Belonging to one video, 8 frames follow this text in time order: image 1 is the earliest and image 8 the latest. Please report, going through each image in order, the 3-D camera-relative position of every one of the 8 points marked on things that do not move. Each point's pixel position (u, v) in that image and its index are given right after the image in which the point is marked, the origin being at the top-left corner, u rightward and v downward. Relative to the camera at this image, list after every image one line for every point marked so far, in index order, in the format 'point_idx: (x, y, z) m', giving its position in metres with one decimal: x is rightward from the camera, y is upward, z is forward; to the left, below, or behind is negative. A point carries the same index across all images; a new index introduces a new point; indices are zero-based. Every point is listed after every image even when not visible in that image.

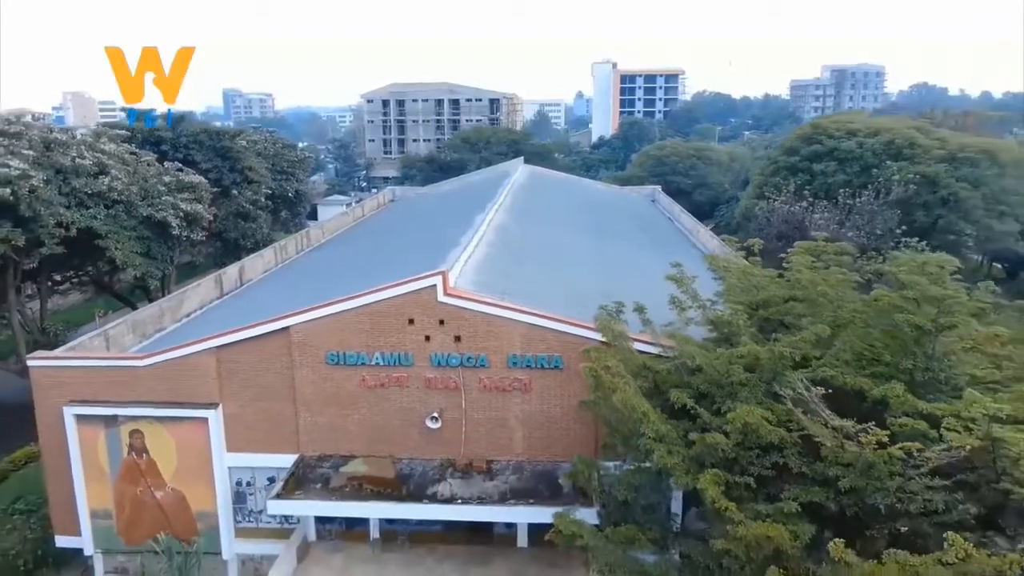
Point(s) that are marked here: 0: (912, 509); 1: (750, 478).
0: (+4.4, -2.4, +8.9) m
1: (+2.9, -2.3, +9.8) m
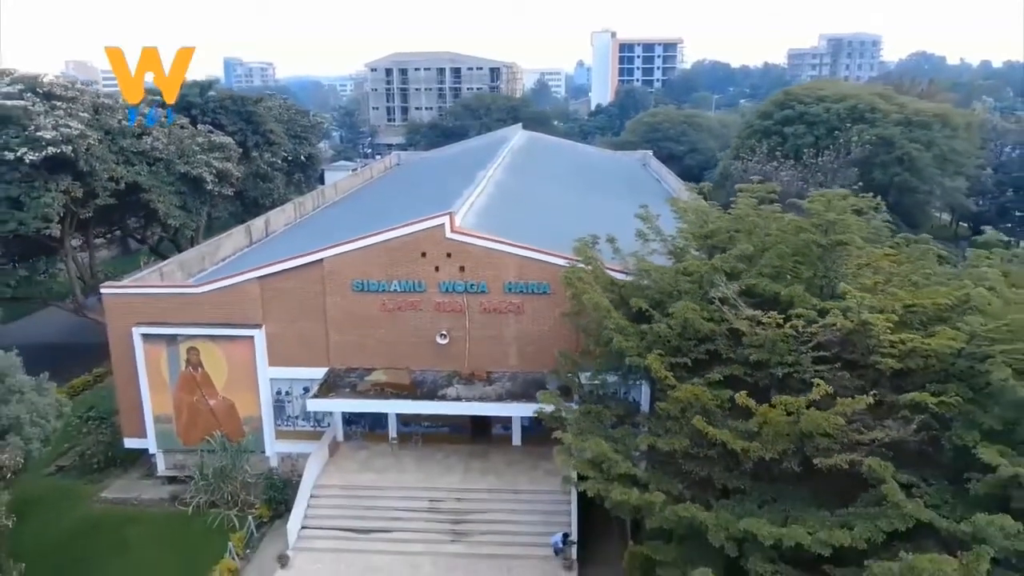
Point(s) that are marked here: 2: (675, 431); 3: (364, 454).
0: (+4.3, -1.3, +12.0) m
1: (+2.8, -1.1, +12.9) m
2: (+2.6, -2.2, +12.7) m
3: (-3.4, -3.8, +18.7) m
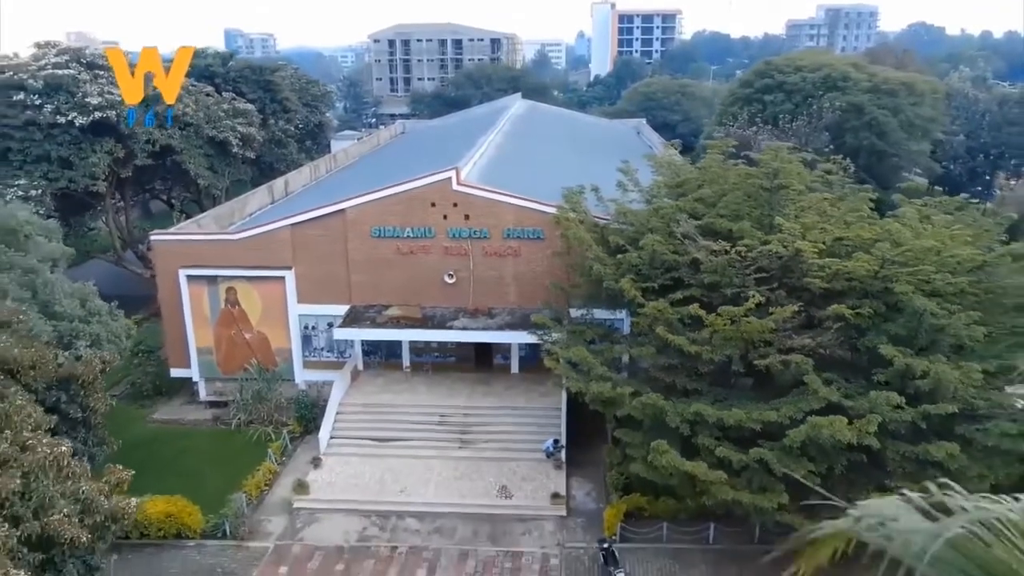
0: (+4.3, -0.1, +14.7) m
1: (+2.7, +0.1, +15.6) m
2: (+2.5, -1.0, +15.5) m
3: (-3.5, -2.4, +21.5) m
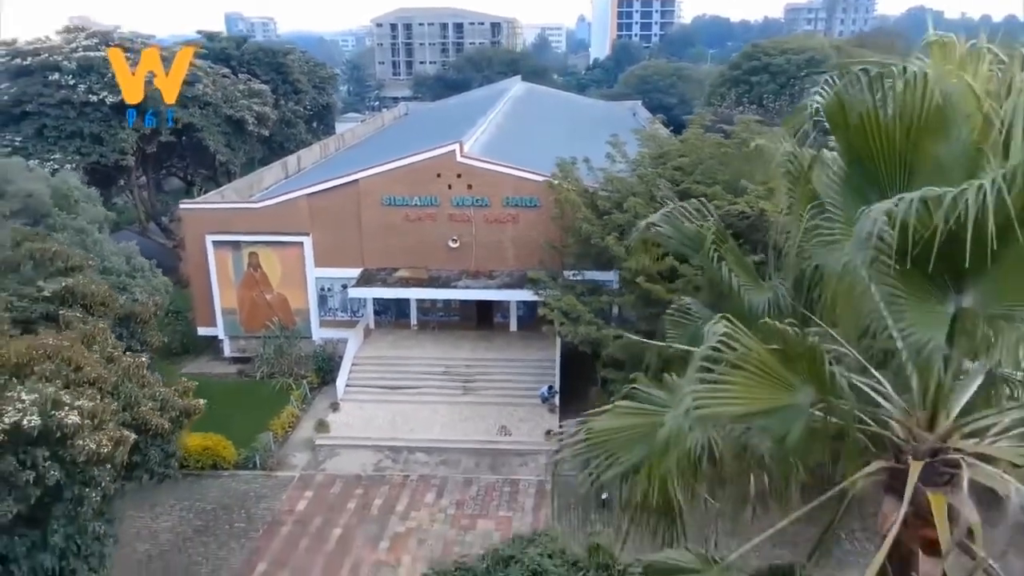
0: (+4.2, +0.8, +16.7) m
1: (+2.7, +1.0, +17.5) m
2: (+2.5, -0.1, +17.5) m
3: (-3.5, -1.4, +23.5) m
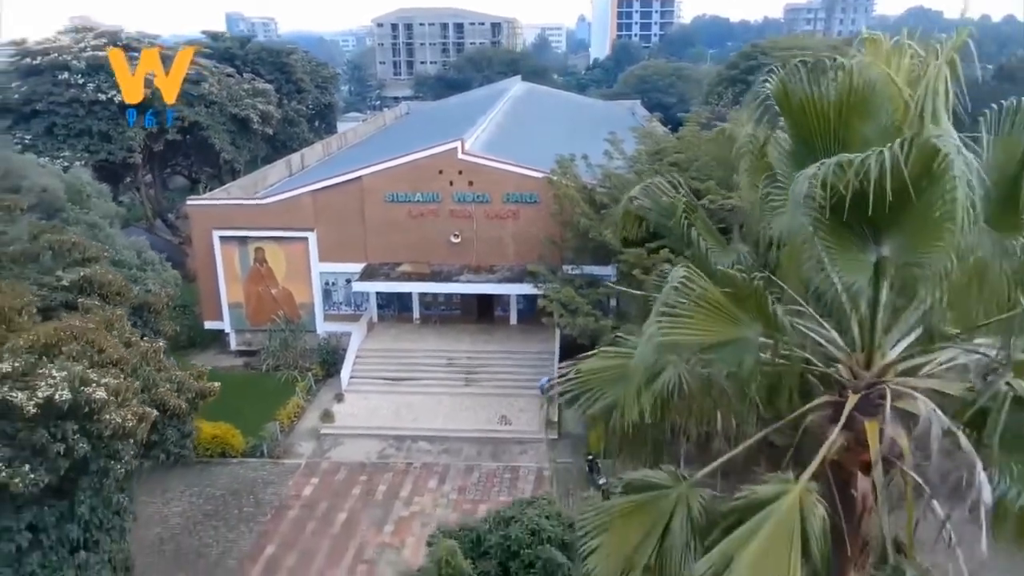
0: (+4.2, +0.9, +17.2) m
1: (+2.7, +1.2, +18.1) m
2: (+2.5, 0.0, +18.0) m
3: (-3.5, -1.2, +24.1) m
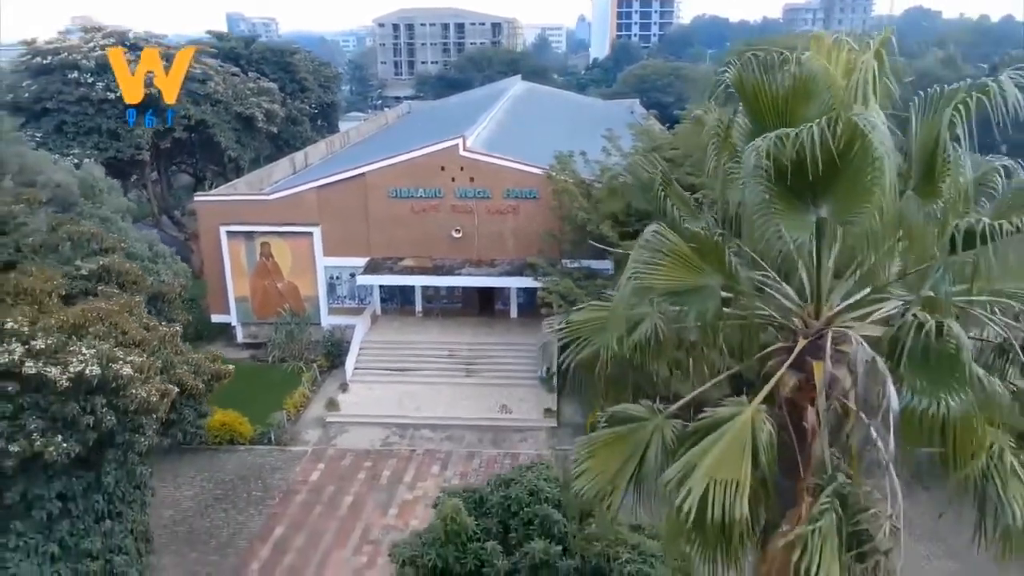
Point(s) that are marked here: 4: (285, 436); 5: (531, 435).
0: (+4.2, +1.1, +17.8) m
1: (+2.7, +1.4, +18.6) m
2: (+2.5, +0.2, +18.6) m
3: (-3.5, -1.0, +24.7) m
4: (-5.6, -3.6, +19.9) m
5: (+0.4, -3.6, +19.9) m
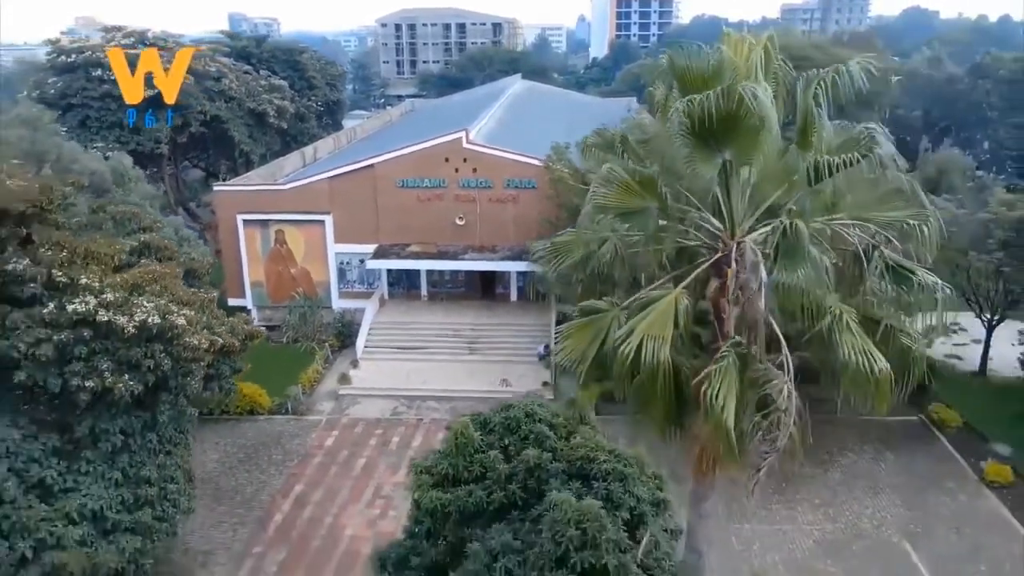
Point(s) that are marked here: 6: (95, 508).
0: (+4.2, +1.6, +19.3) m
1: (+2.7, +1.8, +20.2) m
2: (+2.5, +0.7, +20.1) m
3: (-3.5, -0.6, +26.2) m
4: (-5.6, -3.1, +21.4) m
5: (+0.4, -3.1, +21.4) m
6: (-5.4, -2.8, +10.5) m
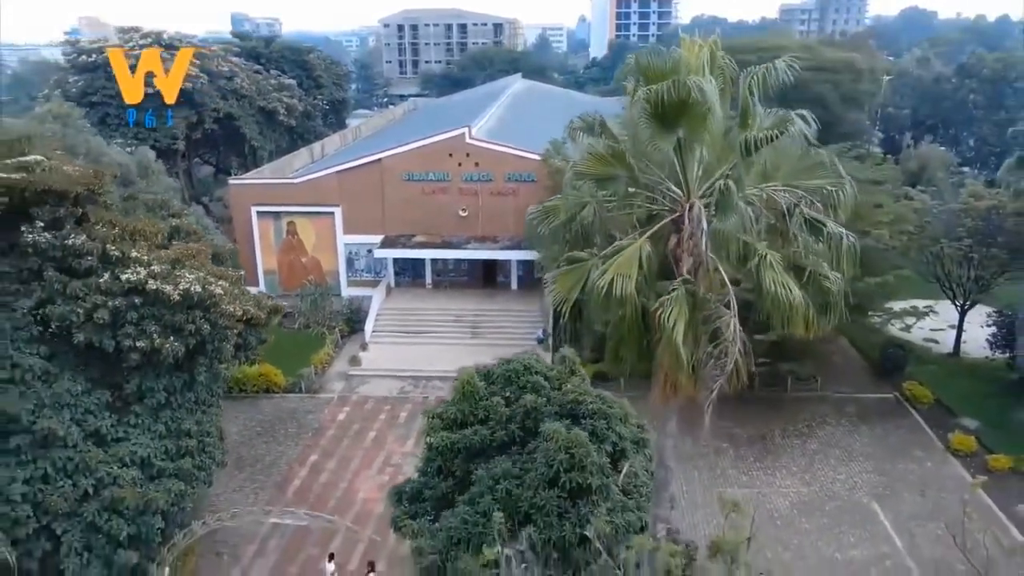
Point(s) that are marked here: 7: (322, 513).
0: (+4.2, +2.0, +20.6) m
1: (+2.7, +2.2, +21.5) m
2: (+2.5, +1.1, +21.4) m
3: (-3.5, -0.2, +27.5) m
4: (-5.5, -2.7, +22.8) m
5: (+0.5, -2.7, +22.7) m
6: (-5.4, -2.4, +11.9) m
7: (-3.9, -4.7, +16.9) m
